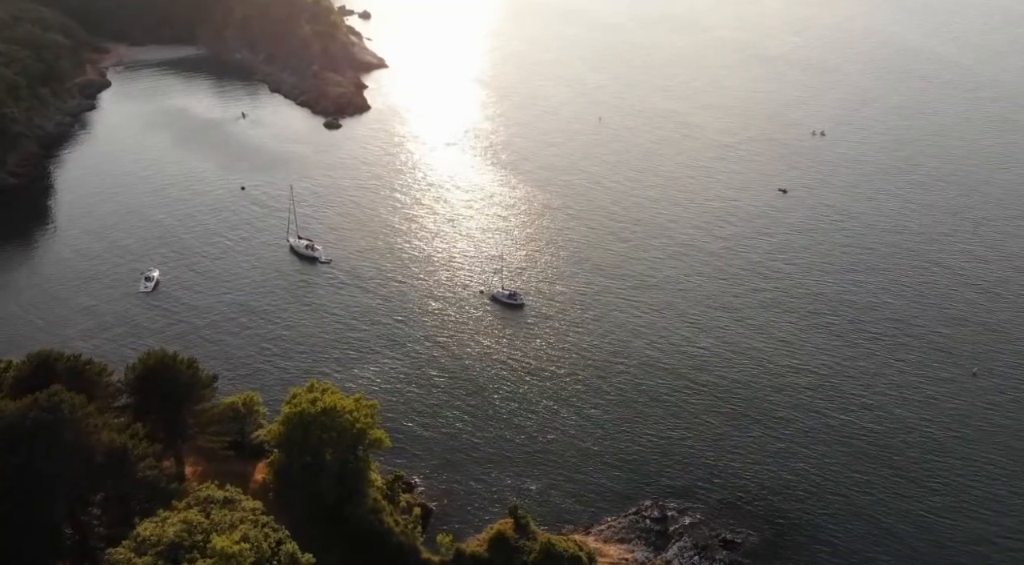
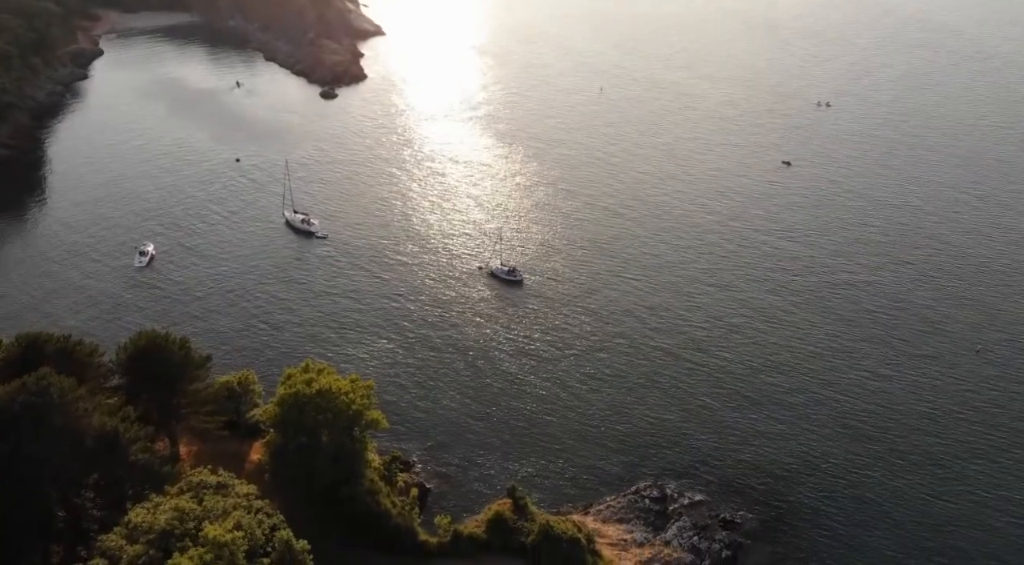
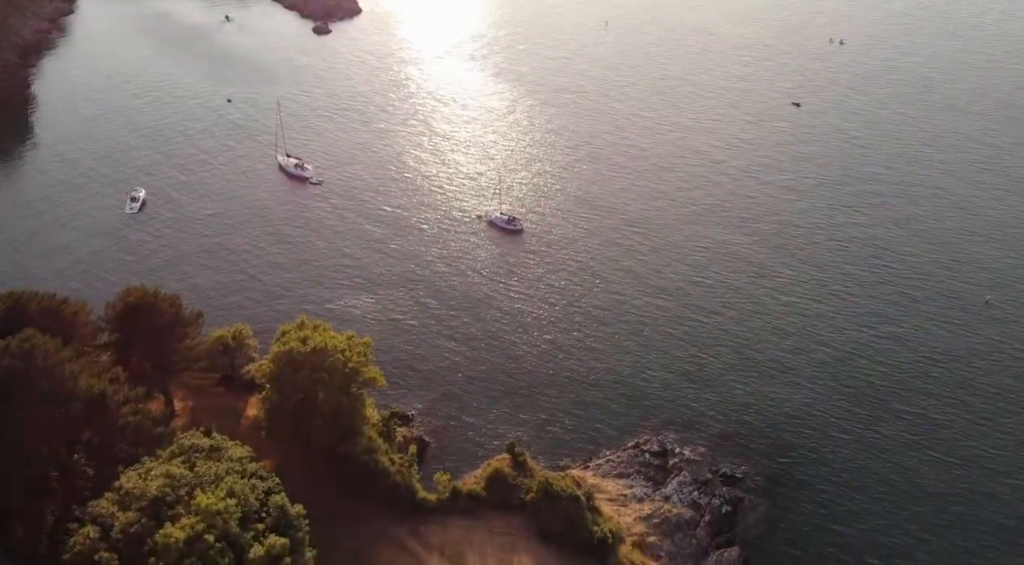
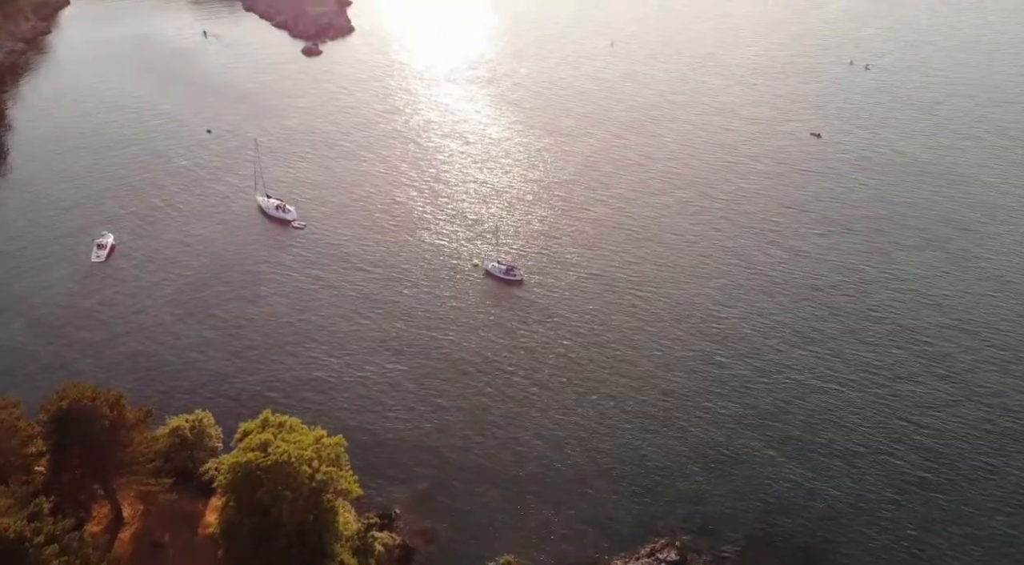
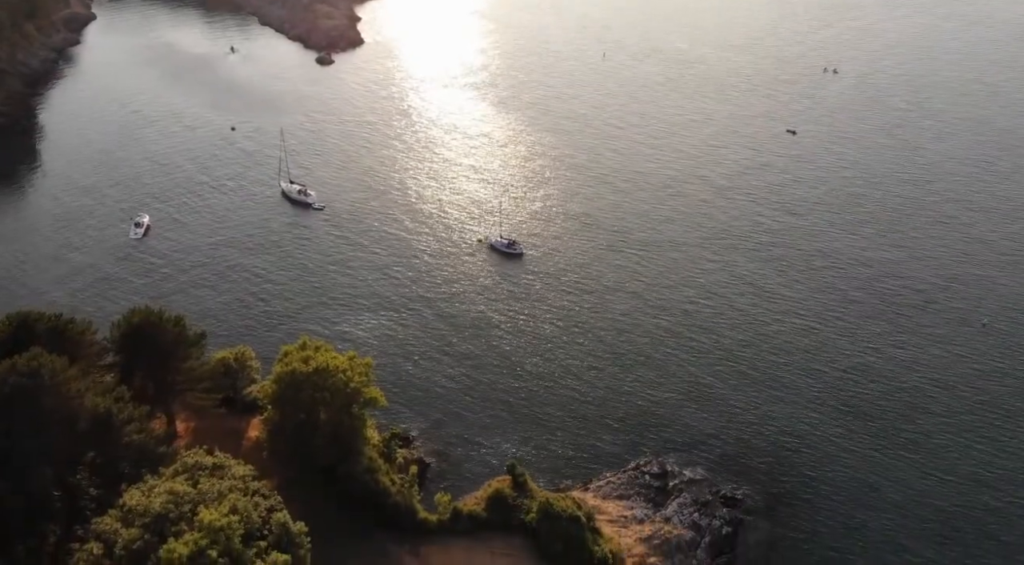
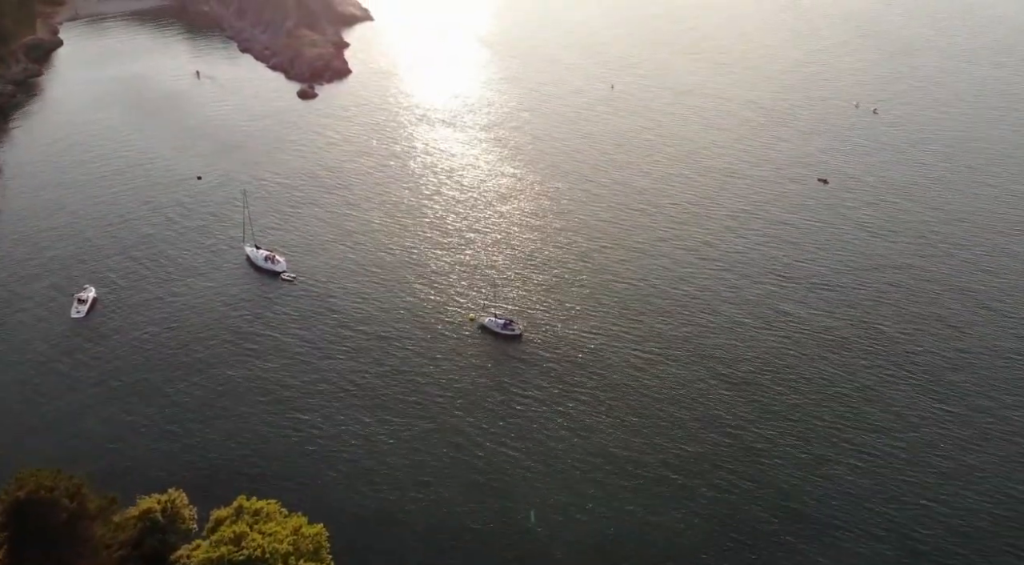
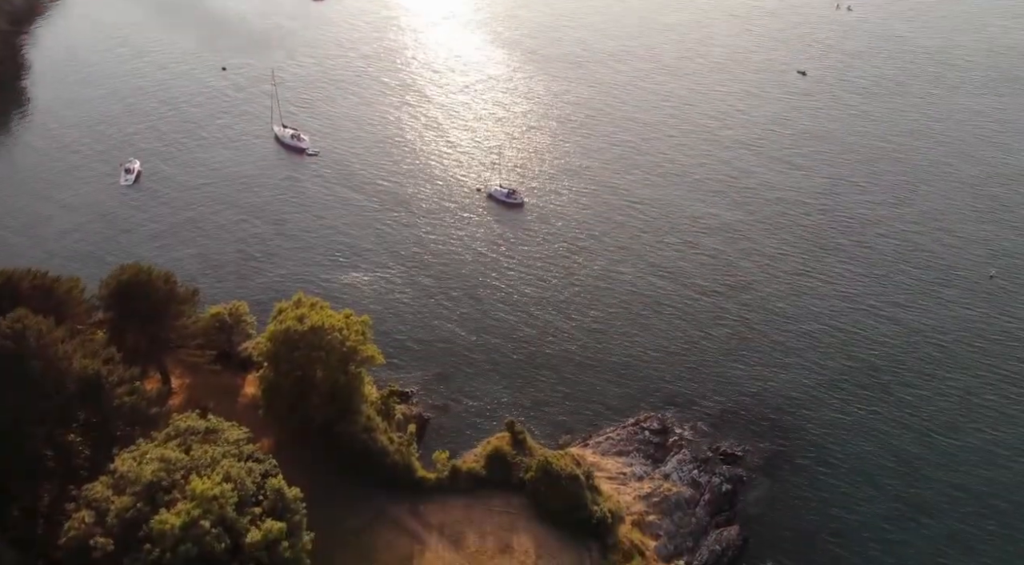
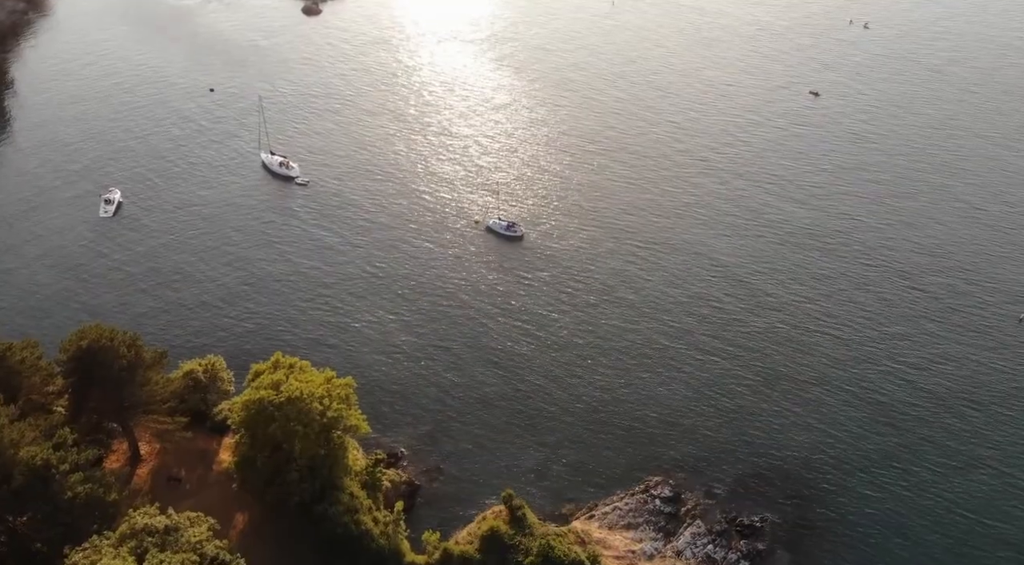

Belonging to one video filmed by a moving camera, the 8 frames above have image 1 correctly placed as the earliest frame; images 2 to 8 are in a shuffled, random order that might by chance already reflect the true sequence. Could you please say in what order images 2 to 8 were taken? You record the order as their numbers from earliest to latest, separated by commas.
2, 5, 3, 7, 8, 4, 6
